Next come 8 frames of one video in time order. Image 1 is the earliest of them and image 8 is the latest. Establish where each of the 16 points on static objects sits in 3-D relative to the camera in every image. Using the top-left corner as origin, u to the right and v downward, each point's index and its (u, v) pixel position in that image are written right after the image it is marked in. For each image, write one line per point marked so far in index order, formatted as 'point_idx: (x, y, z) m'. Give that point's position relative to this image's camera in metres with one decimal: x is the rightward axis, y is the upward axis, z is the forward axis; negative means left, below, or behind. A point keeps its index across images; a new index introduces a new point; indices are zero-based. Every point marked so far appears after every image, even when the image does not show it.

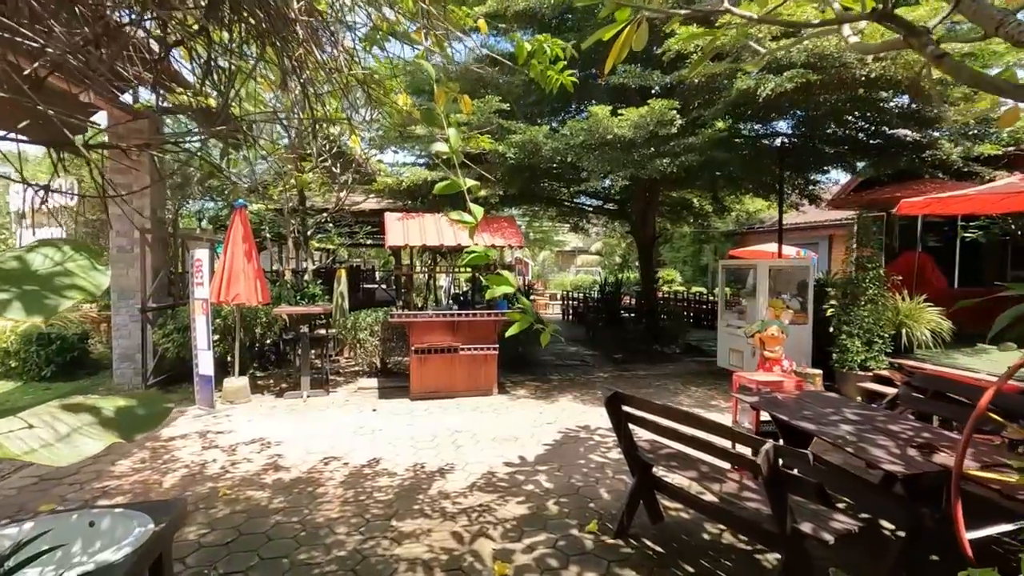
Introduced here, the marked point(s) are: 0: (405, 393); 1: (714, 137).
0: (-1.5, -1.4, +7.3) m
1: (+2.4, +1.8, +6.3) m
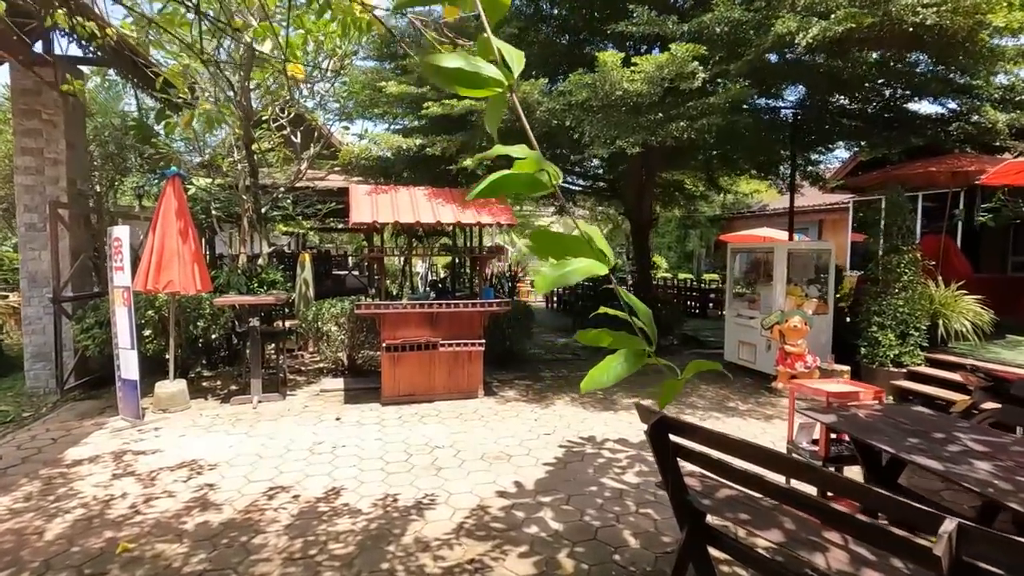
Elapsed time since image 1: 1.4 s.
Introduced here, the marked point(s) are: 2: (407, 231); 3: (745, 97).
0: (-1.6, -1.3, +6.2) m
1: (+2.3, +2.0, +5.4) m
2: (-1.7, +0.9, +8.9) m
3: (+2.4, +1.9, +5.4) m
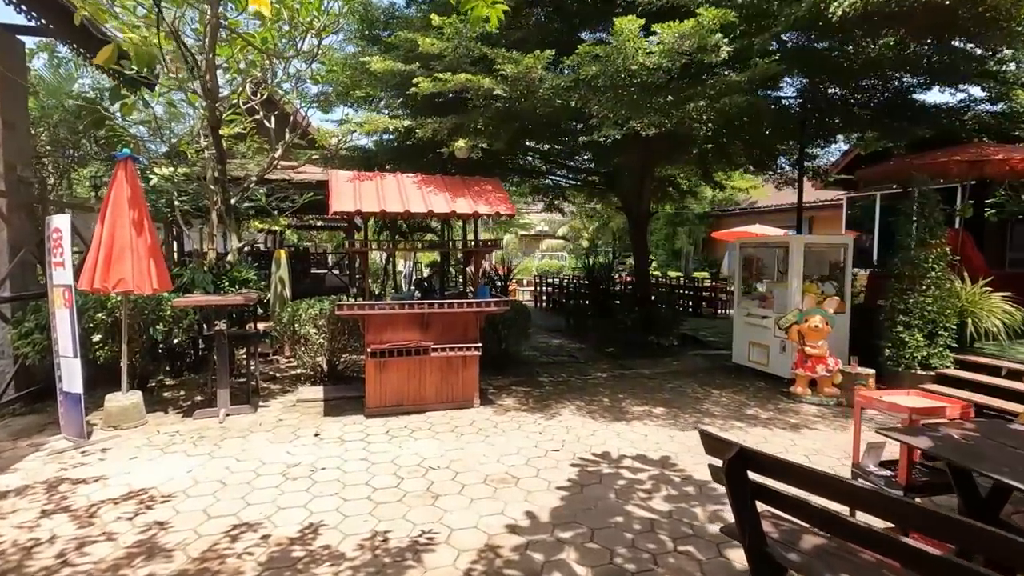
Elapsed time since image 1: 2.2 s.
0: (-1.6, -1.2, +5.6) m
1: (+2.3, +2.0, +4.9) m
2: (-1.9, +1.0, +8.2) m
3: (+2.4, +2.0, +4.9) m
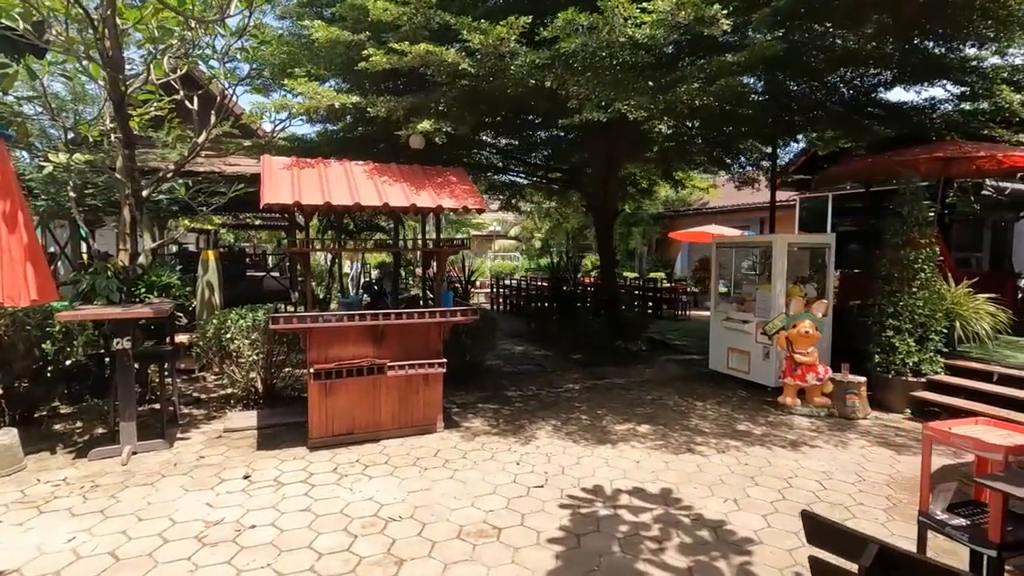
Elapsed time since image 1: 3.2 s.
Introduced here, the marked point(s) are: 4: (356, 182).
0: (-1.9, -1.3, +4.7) m
1: (+2.1, +1.9, +4.4) m
2: (-2.4, +0.9, +7.3) m
3: (+2.1, +1.9, +4.4) m
4: (-1.3, +0.9, +4.4) m
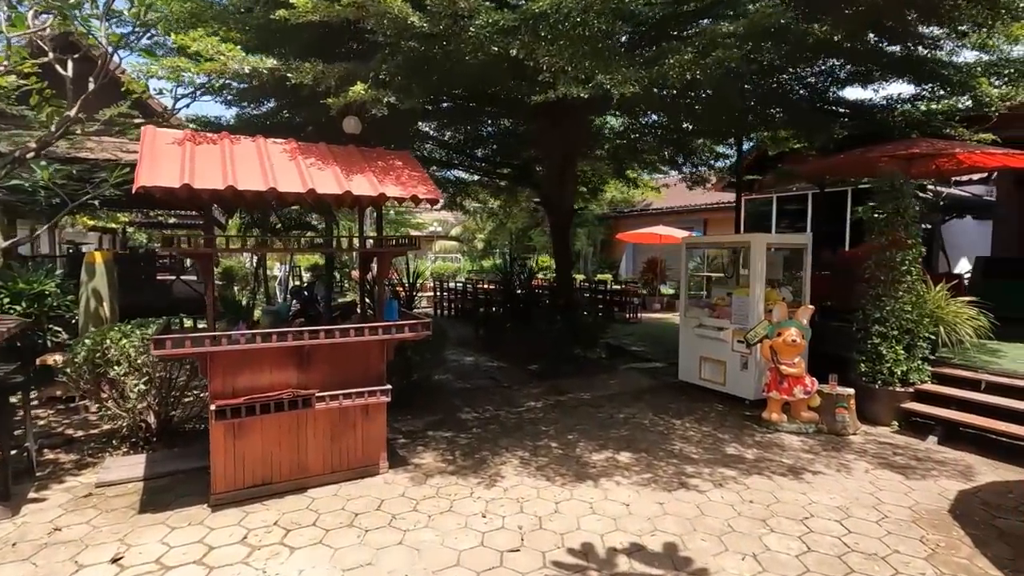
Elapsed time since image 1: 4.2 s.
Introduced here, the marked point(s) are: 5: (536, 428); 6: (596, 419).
0: (-2.2, -1.4, +3.7) m
1: (+1.8, +1.9, +3.8) m
2: (-3.0, +0.8, +6.2) m
3: (+1.9, +1.9, +3.8) m
4: (-1.6, +0.8, +3.5) m
5: (+0.2, -1.3, +5.1) m
6: (+0.8, -1.3, +5.4) m
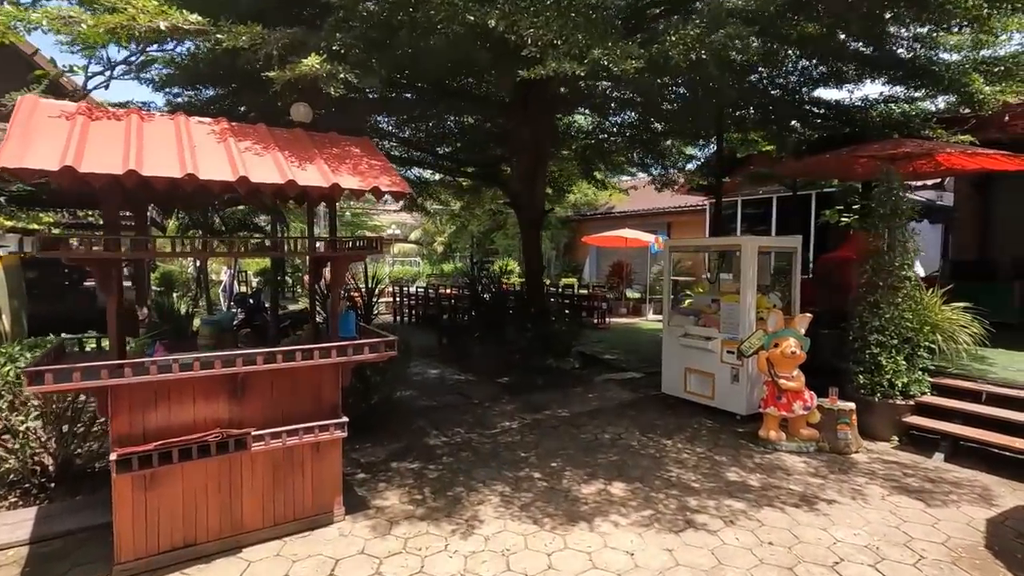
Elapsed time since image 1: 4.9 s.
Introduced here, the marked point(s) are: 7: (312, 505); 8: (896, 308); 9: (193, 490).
0: (-2.3, -1.5, +3.0) m
1: (+1.7, +1.8, +3.4) m
2: (-3.3, +0.7, +5.4) m
3: (+1.7, +1.8, +3.4) m
4: (-1.6, +0.7, +2.8) m
5: (0.0, -1.4, +4.5) m
6: (+0.6, -1.4, +4.8) m
7: (-1.2, -1.3, +3.2) m
8: (+3.5, -0.2, +4.9) m
9: (-1.7, -1.1, +2.9) m
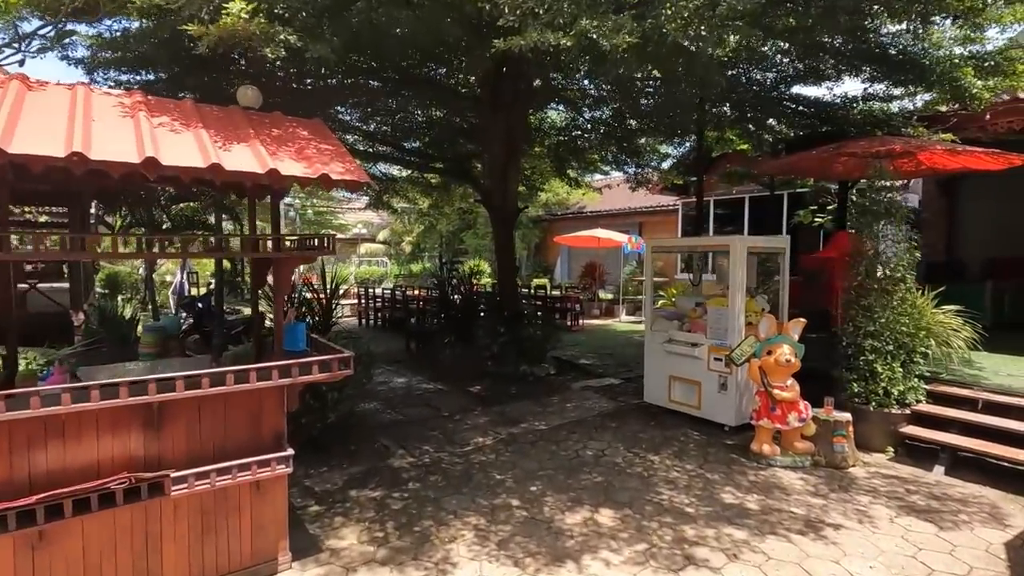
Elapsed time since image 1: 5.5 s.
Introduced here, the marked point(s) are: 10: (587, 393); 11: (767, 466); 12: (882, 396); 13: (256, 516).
0: (-2.4, -1.5, +2.4) m
1: (+1.5, +1.8, +3.0) m
2: (-3.5, +0.7, +4.8) m
3: (+1.6, +1.8, +3.0) m
4: (-1.7, +0.7, +2.2) m
5: (-0.2, -1.4, +4.0) m
6: (+0.4, -1.4, +4.4) m
7: (-1.3, -1.3, +2.7) m
8: (+3.3, -0.2, +4.6) m
9: (-1.8, -1.1, +2.3) m
10: (+0.9, -1.3, +6.7) m
11: (+2.0, -1.4, +4.3) m
12: (+3.2, -0.9, +4.6) m
13: (-1.3, -1.1, +2.7) m
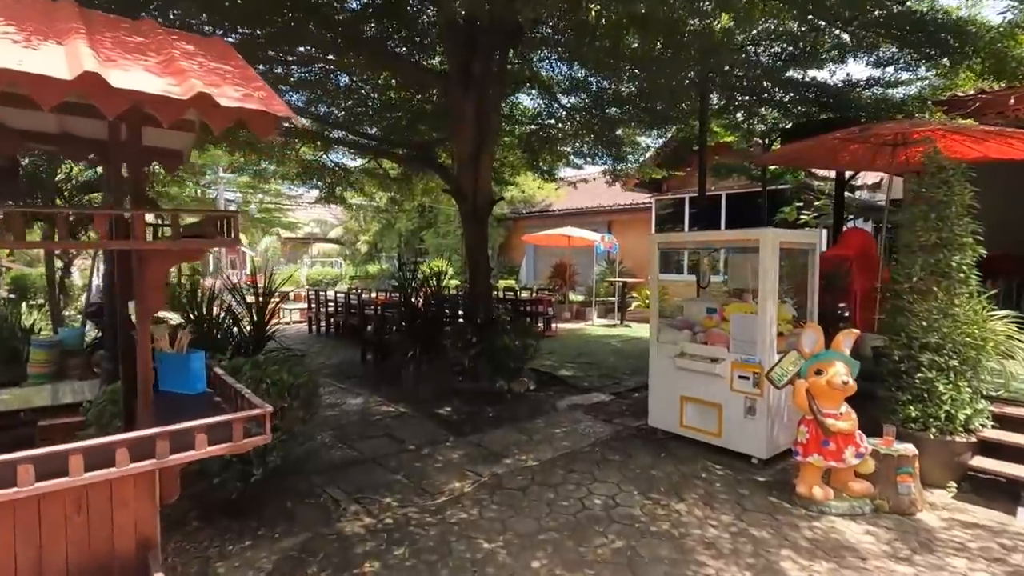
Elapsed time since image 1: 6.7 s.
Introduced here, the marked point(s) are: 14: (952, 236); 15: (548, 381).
0: (-2.3, -1.6, +1.2) m
1: (+1.5, +1.8, +2.2) m
2: (-3.6, +0.6, +3.5) m
3: (+1.6, +1.8, +2.2) m
4: (-1.6, +0.7, +1.1) m
5: (-0.2, -1.5, +3.0) m
6: (+0.3, -1.5, +3.4) m
7: (-1.2, -1.4, +1.6) m
8: (+3.2, -0.2, +3.9) m
9: (-1.7, -1.1, +1.2) m
10: (+0.7, -1.3, +5.7) m
11: (+2.0, -1.5, +3.4) m
12: (+3.1, -0.9, +3.8) m
13: (-1.2, -1.2, +1.6) m
14: (+3.2, +0.4, +4.0) m
15: (+0.5, -1.3, +7.2) m
